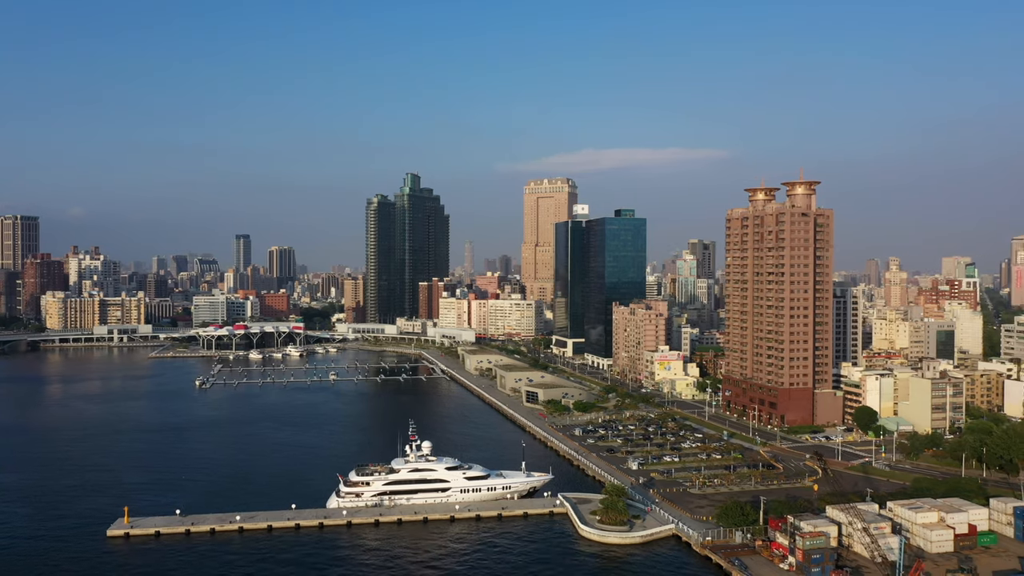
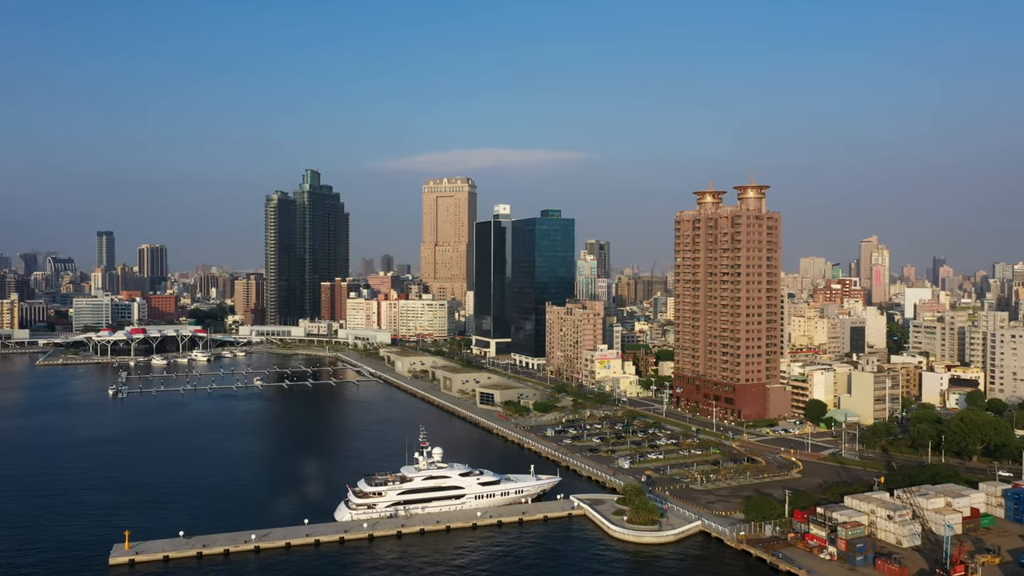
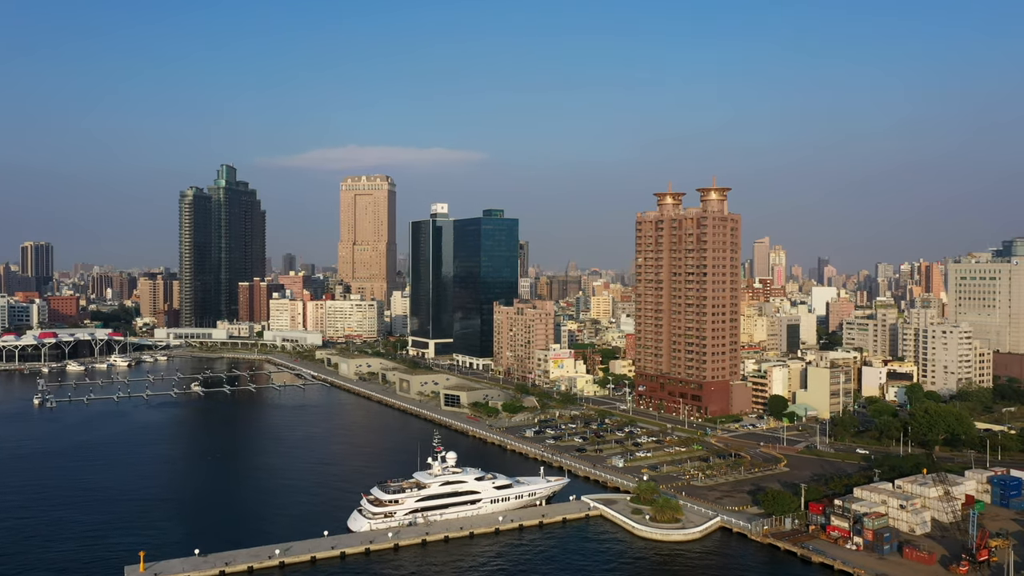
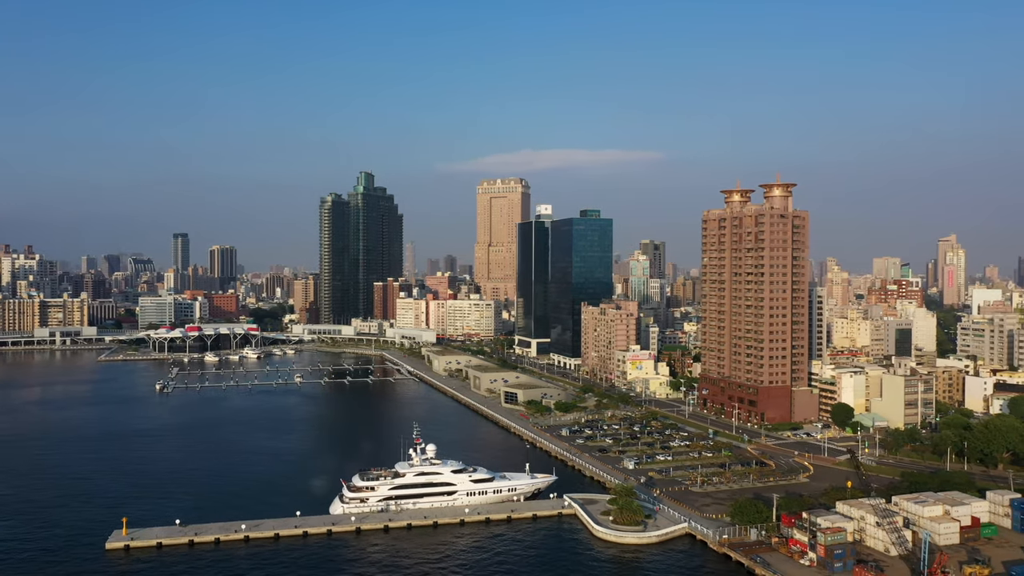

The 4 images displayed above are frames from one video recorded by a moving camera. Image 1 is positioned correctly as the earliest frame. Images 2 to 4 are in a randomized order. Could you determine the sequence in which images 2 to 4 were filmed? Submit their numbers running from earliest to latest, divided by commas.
4, 2, 3
